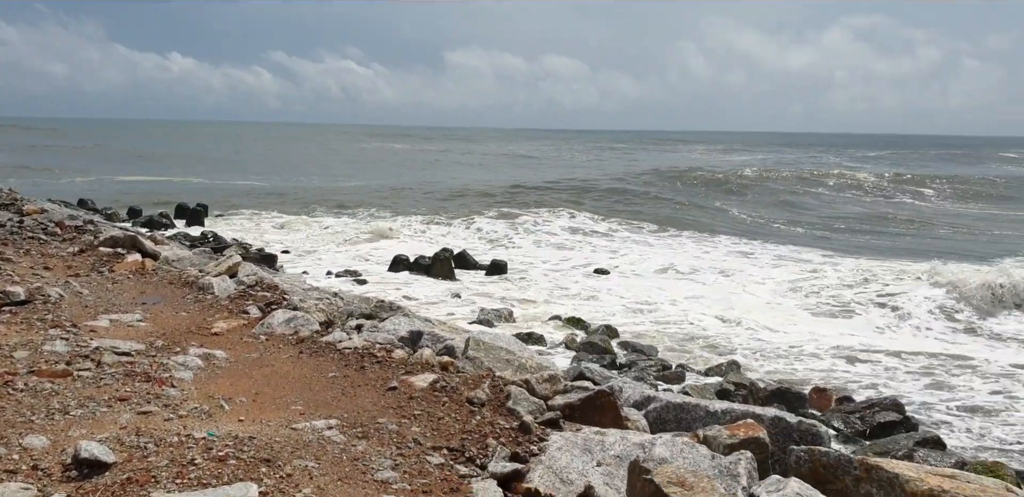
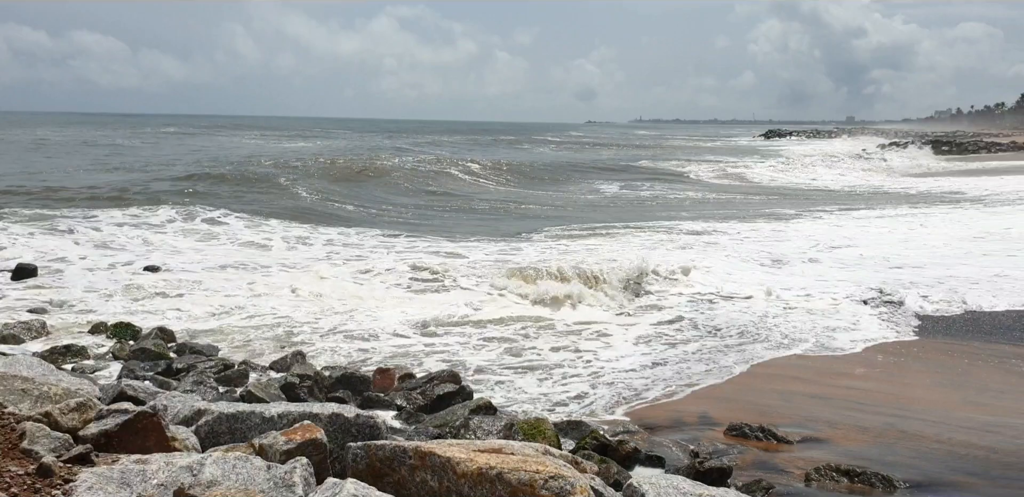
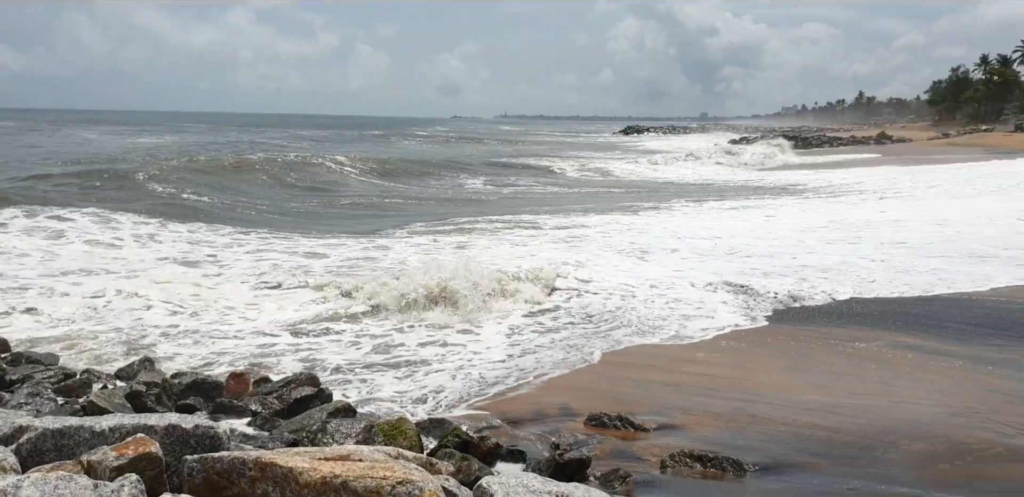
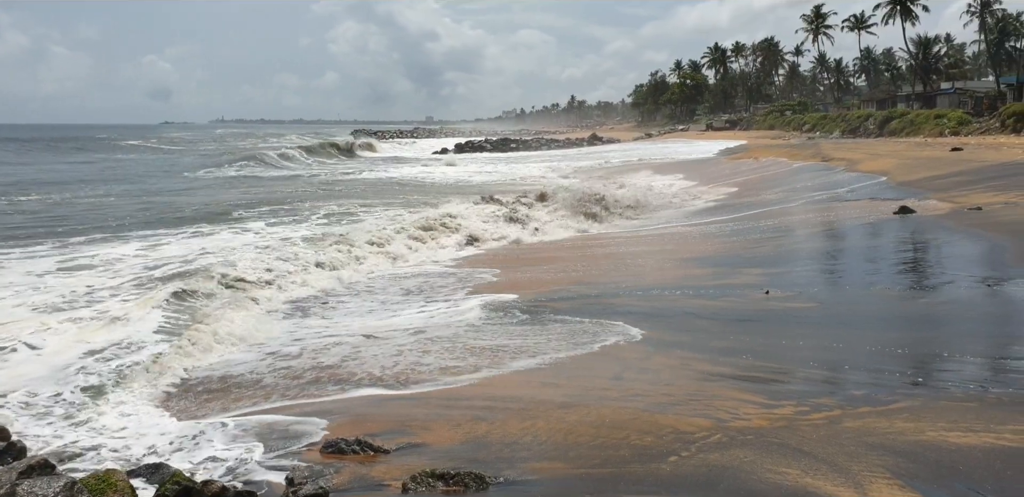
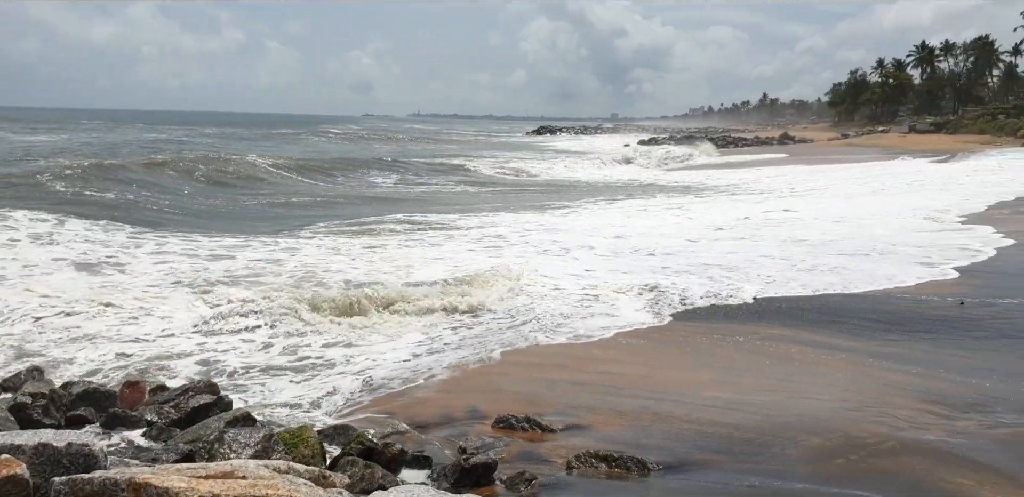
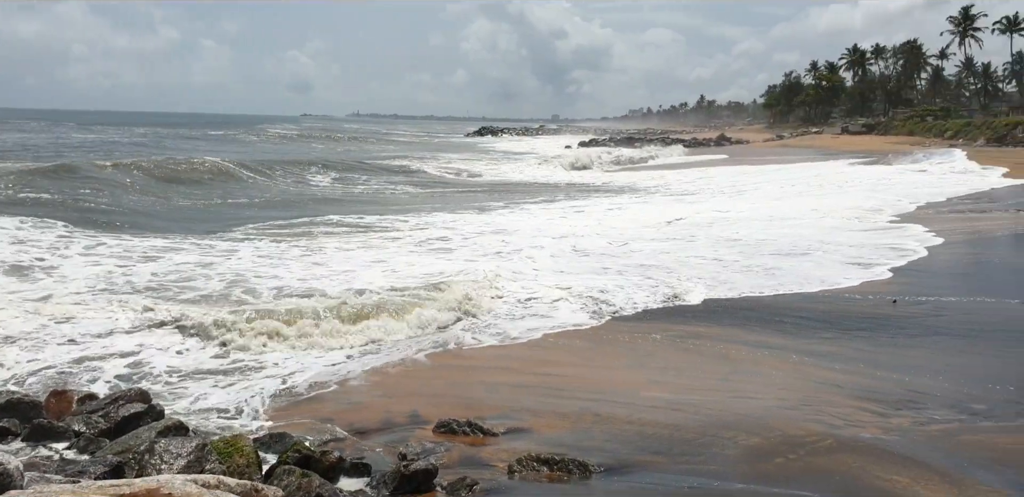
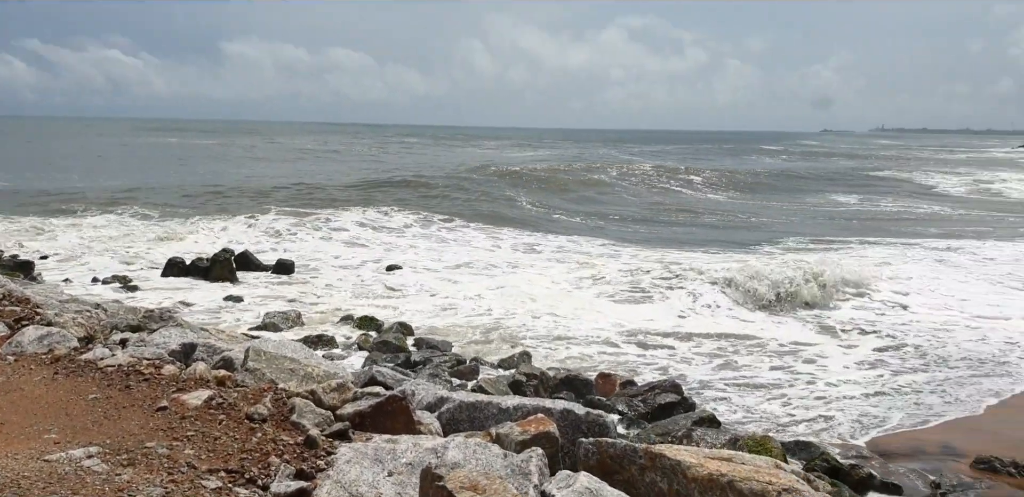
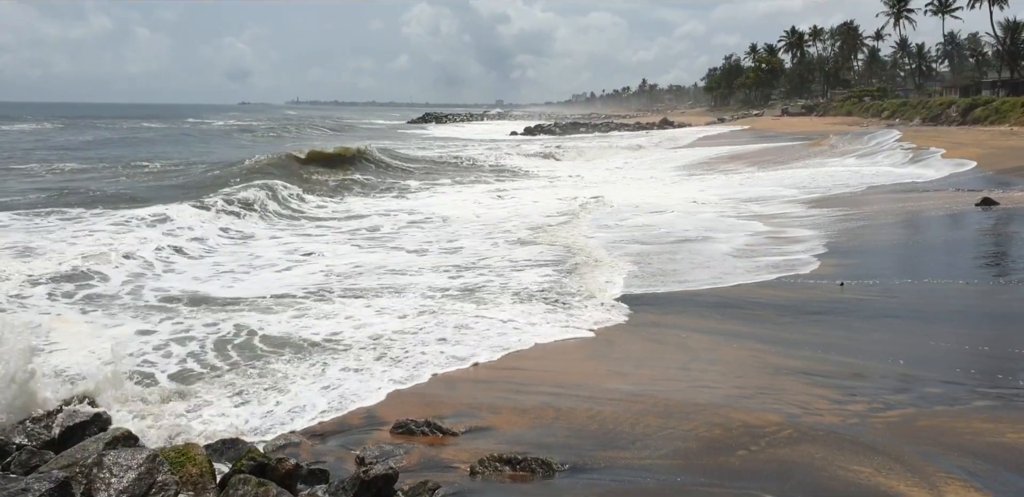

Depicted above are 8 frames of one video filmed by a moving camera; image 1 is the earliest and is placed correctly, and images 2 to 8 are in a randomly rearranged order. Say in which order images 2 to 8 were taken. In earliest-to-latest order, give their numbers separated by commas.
7, 2, 3, 5, 6, 8, 4
